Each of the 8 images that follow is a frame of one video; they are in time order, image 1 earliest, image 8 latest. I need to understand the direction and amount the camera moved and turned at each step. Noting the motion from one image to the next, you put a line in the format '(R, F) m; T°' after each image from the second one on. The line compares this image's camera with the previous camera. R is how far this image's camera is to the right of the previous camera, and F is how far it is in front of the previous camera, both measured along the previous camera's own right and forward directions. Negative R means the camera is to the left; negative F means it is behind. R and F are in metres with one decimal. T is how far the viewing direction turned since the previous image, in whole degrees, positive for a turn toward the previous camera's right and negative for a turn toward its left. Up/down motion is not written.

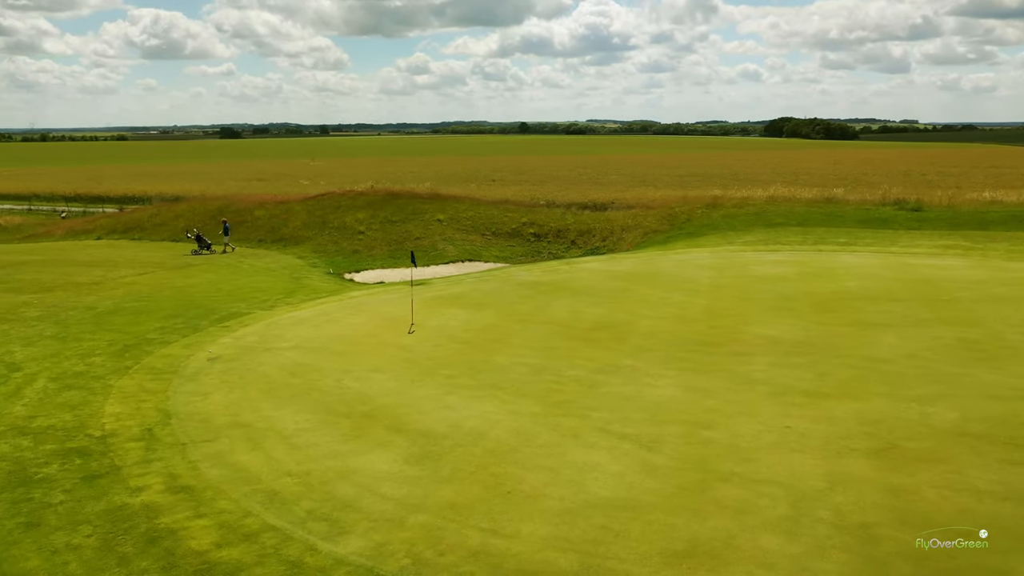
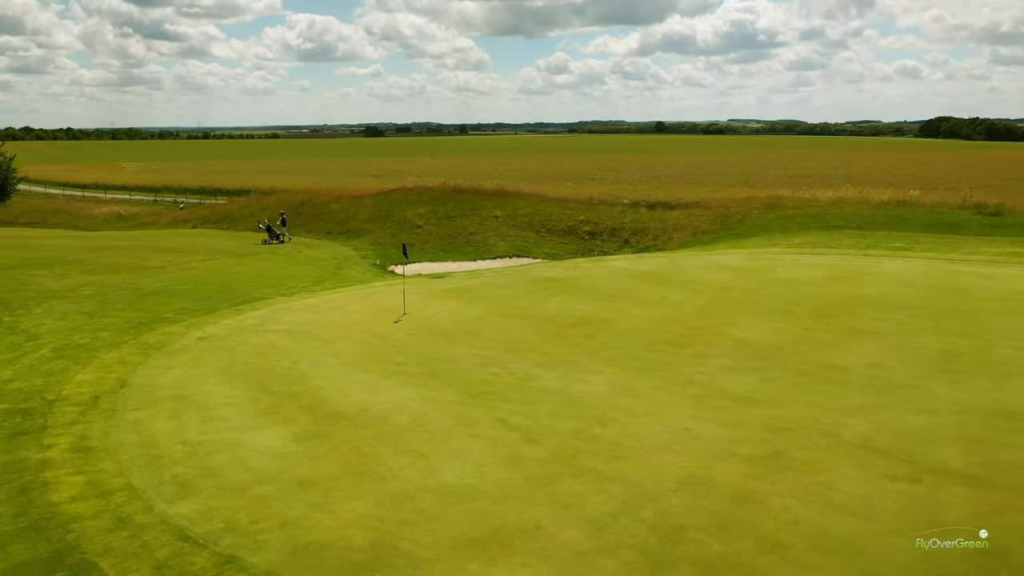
(+2.5, 0.0) m; -9°
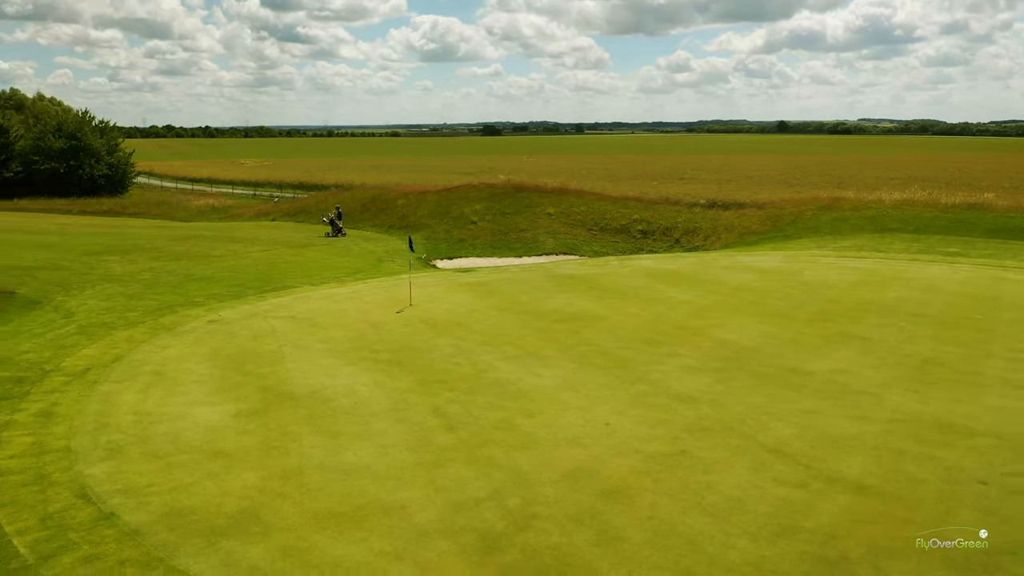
(+2.0, -0.1) m; -8°
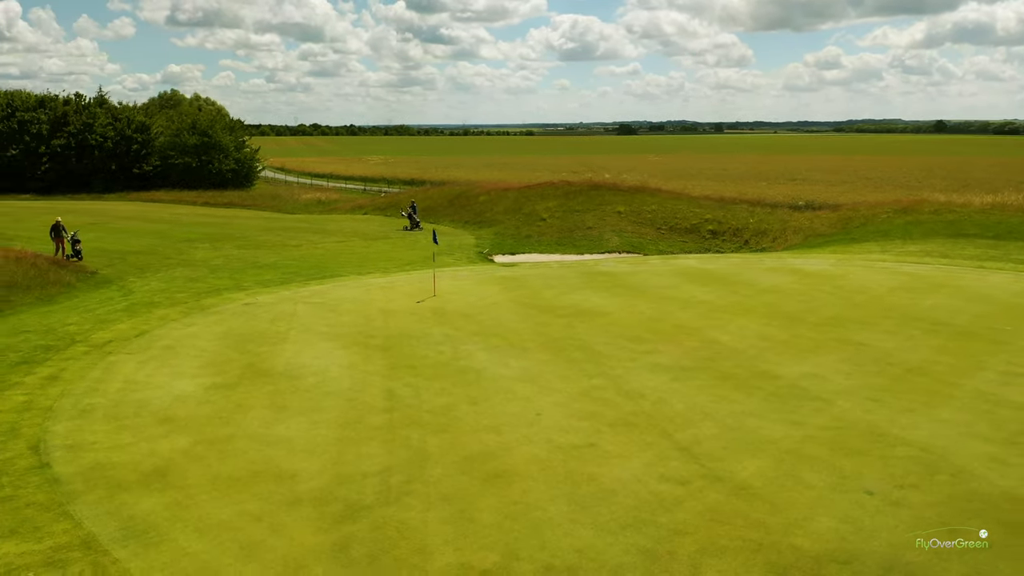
(+2.1, -0.1) m; -9°
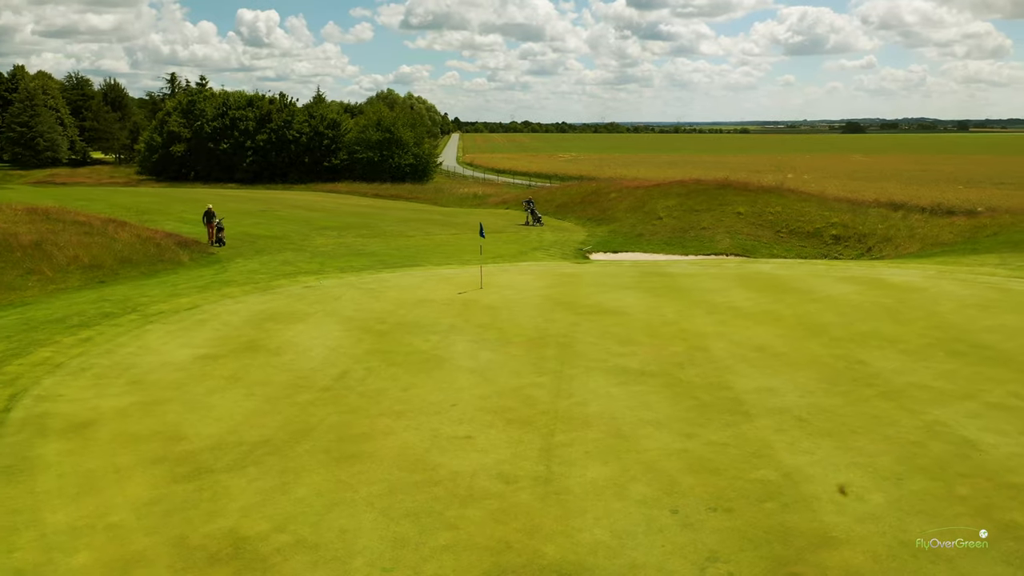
(+3.1, +0.3) m; -14°
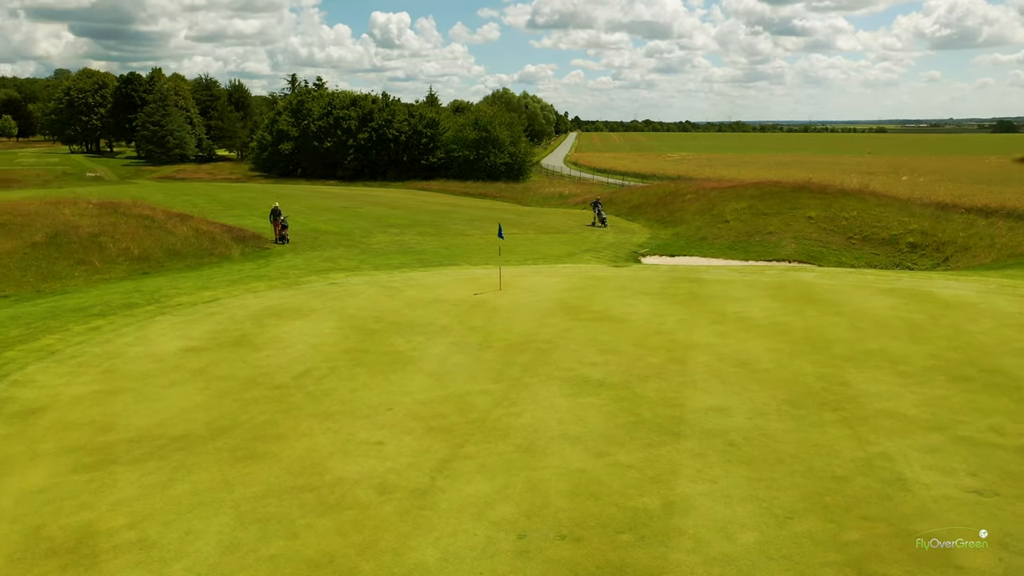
(+1.9, +0.4) m; -8°
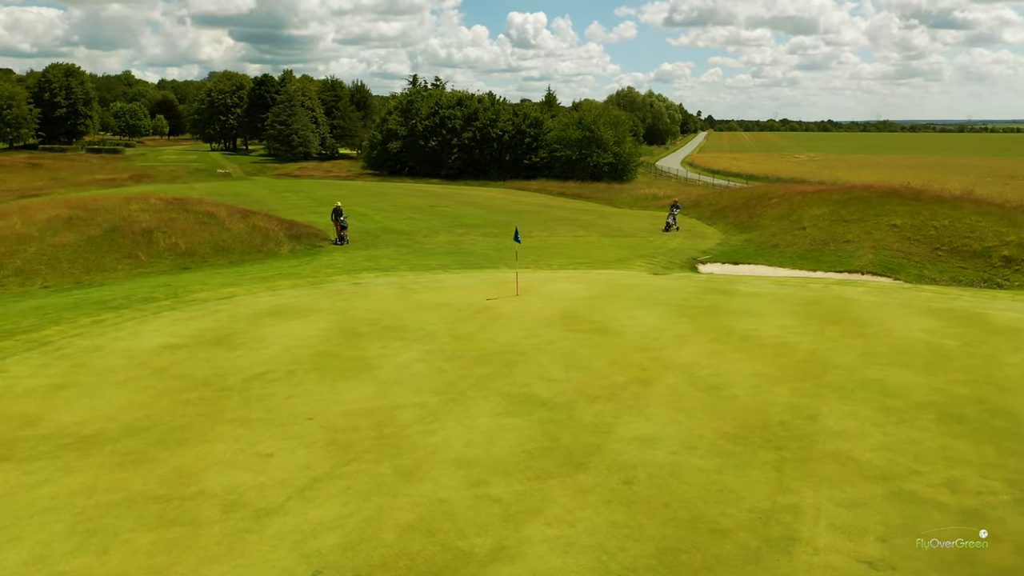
(+2.0, +0.7) m; -9°
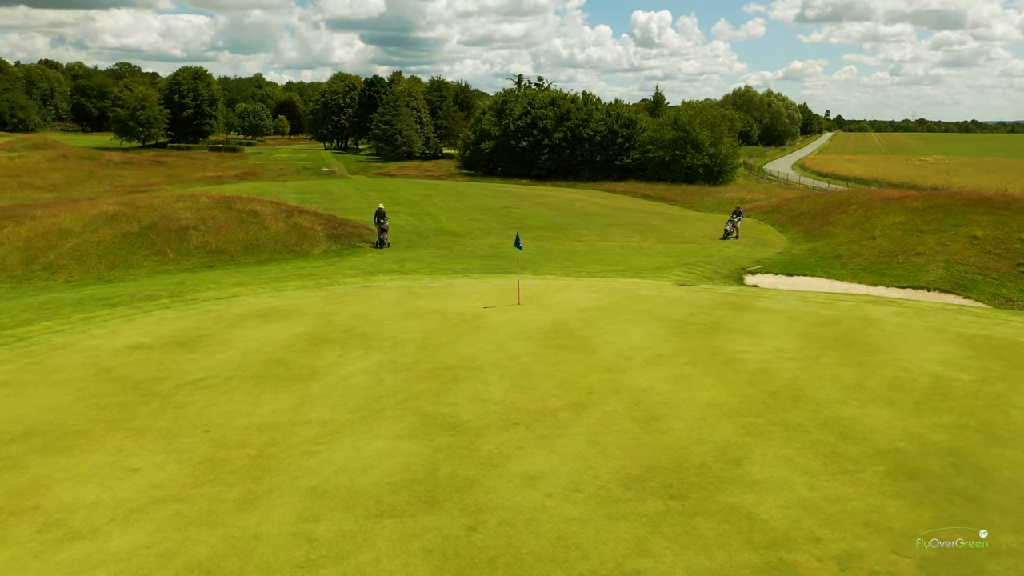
(+2.0, +0.9) m; -8°
